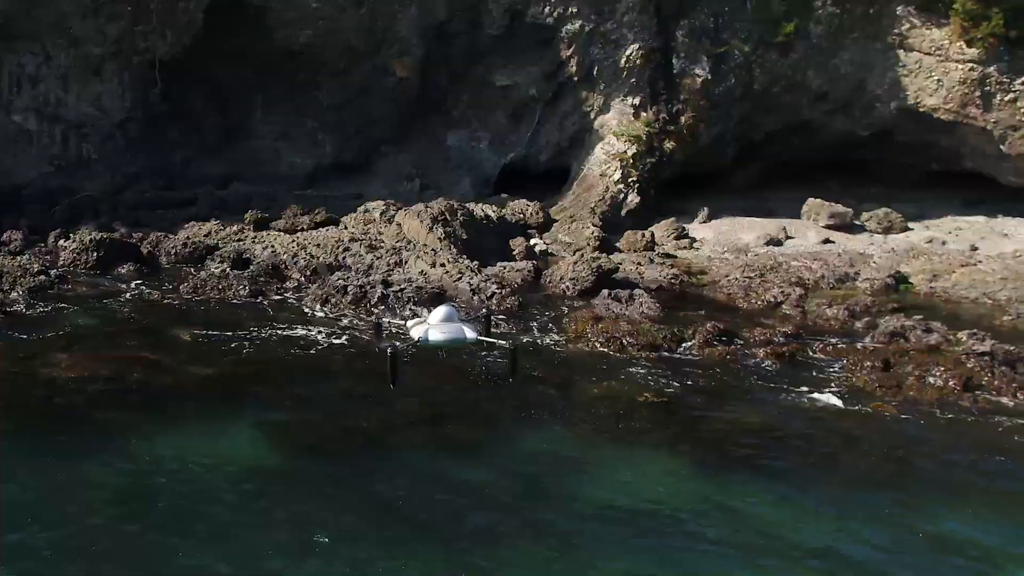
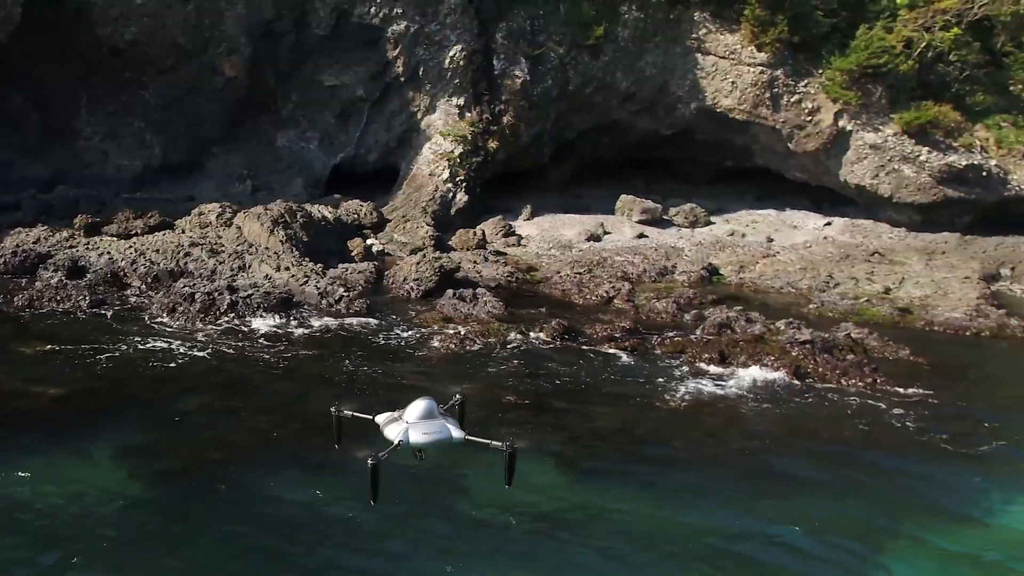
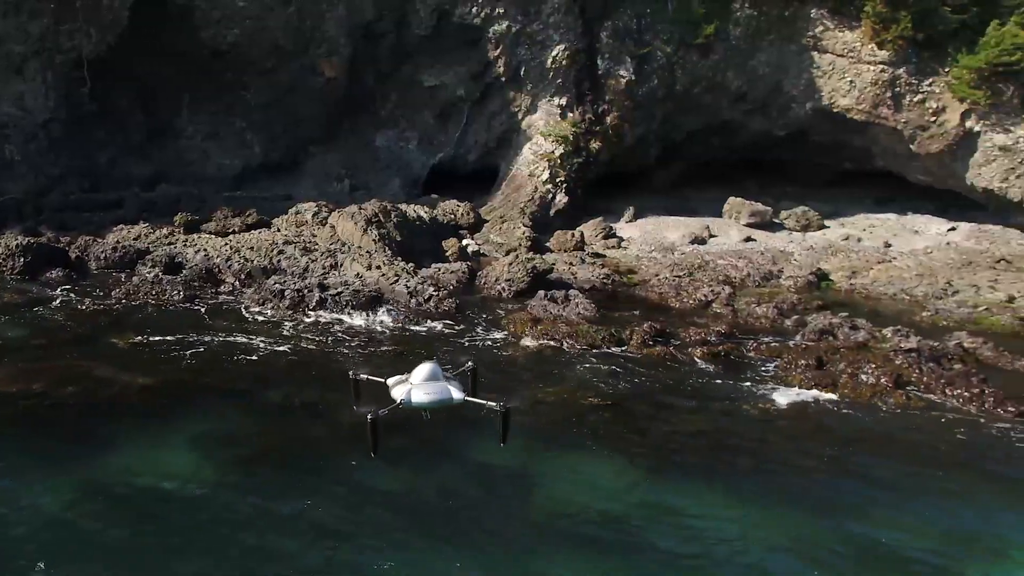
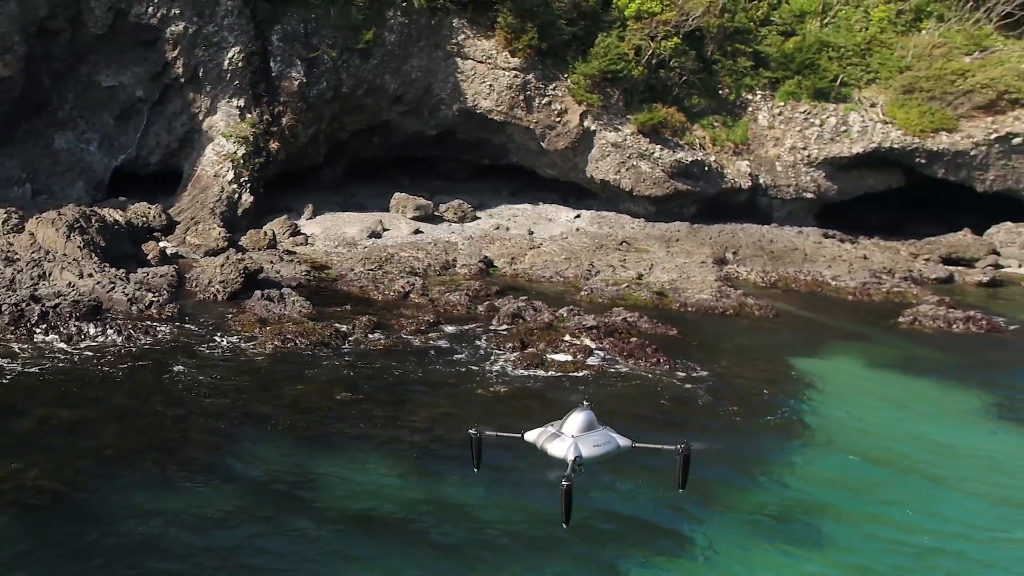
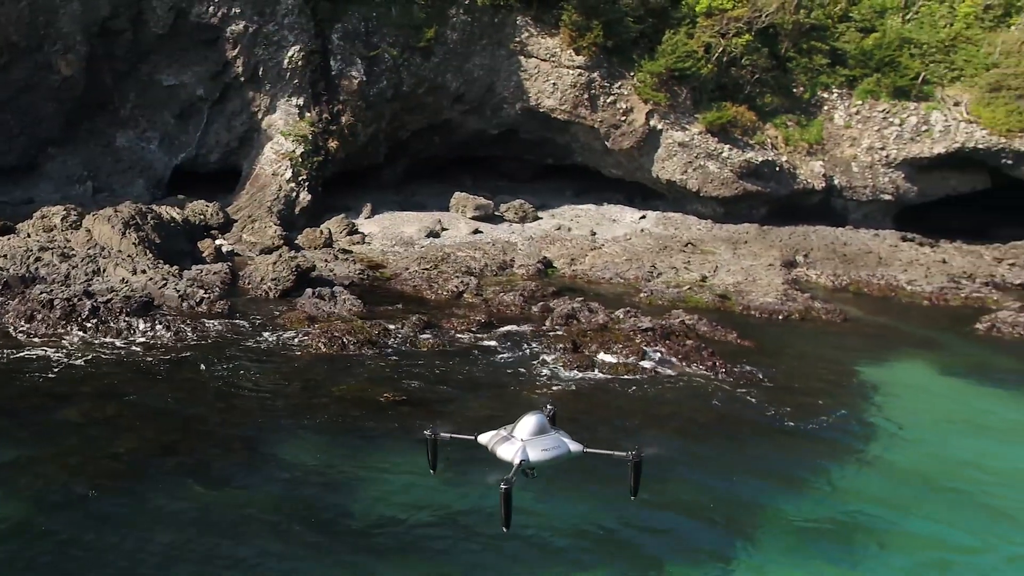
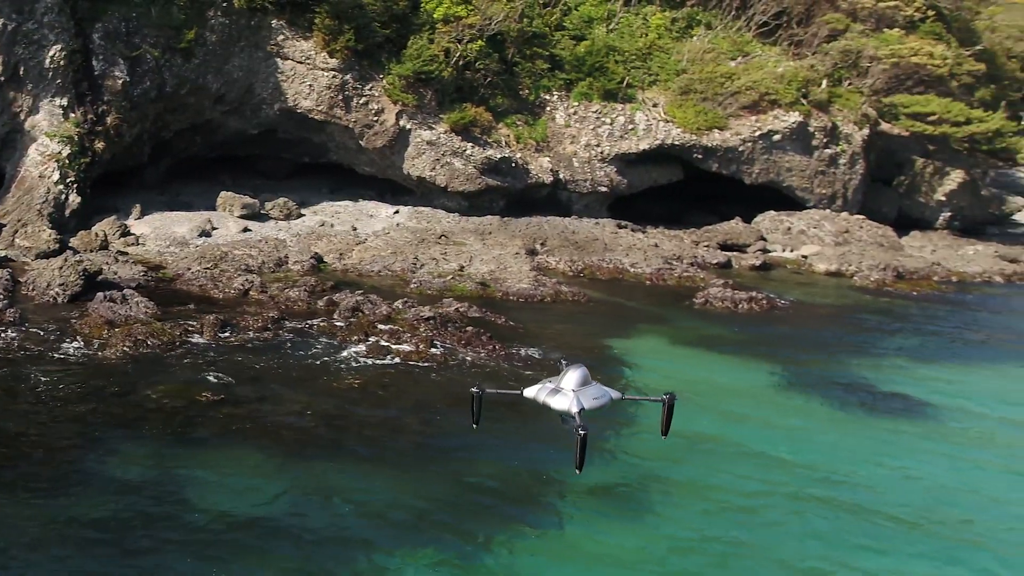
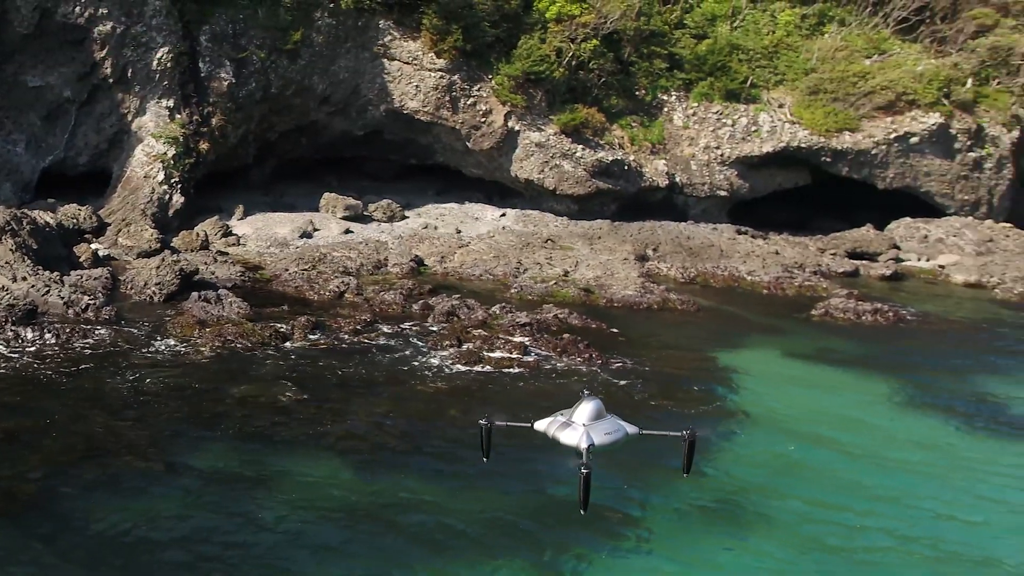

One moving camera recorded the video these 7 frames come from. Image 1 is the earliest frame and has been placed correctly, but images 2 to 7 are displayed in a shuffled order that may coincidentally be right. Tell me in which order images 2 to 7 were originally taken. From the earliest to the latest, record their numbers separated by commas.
3, 2, 5, 4, 7, 6
